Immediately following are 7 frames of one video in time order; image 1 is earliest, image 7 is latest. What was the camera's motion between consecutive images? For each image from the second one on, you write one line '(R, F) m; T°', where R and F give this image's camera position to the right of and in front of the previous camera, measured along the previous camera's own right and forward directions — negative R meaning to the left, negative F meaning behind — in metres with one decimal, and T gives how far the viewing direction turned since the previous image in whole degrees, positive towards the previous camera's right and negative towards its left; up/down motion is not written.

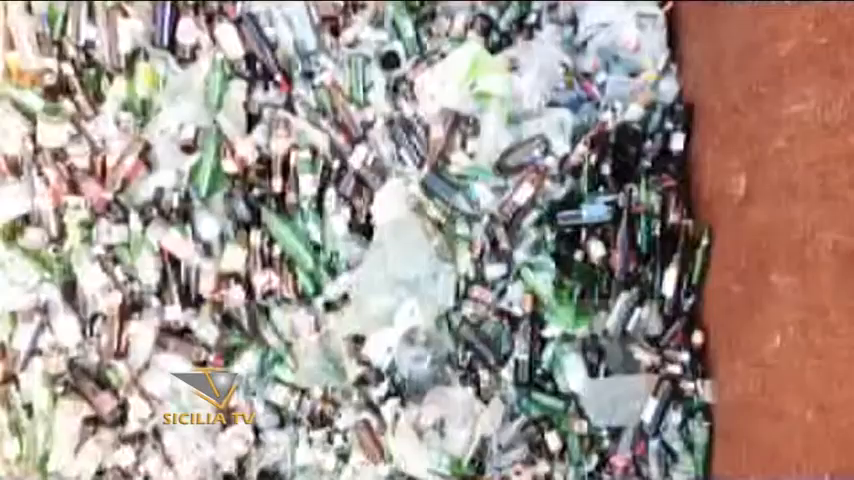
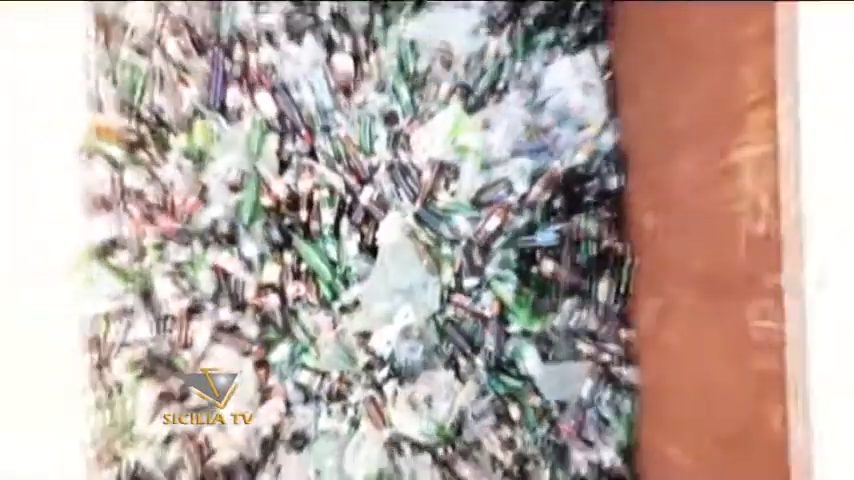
(0.0, -0.1) m; 0°
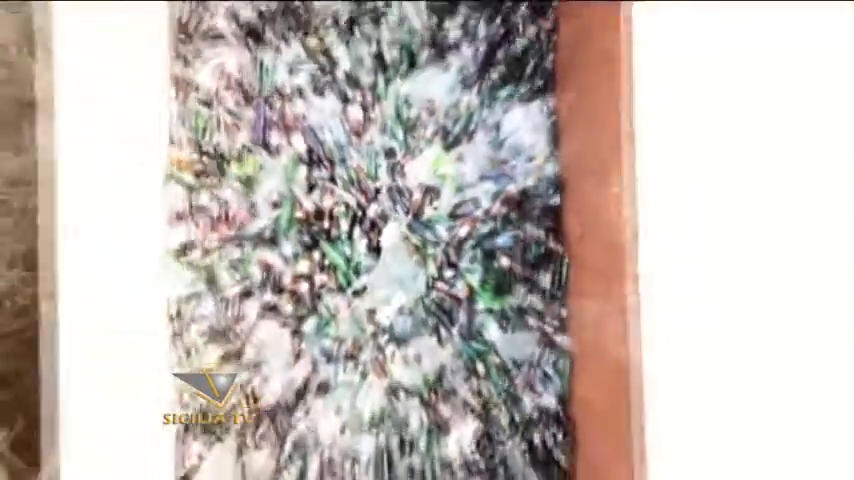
(0.0, -0.1) m; +1°
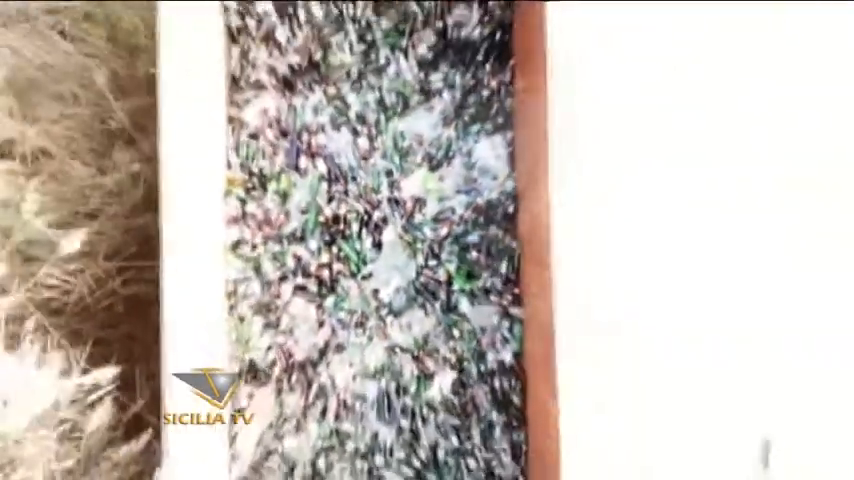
(0.0, -0.1) m; 0°
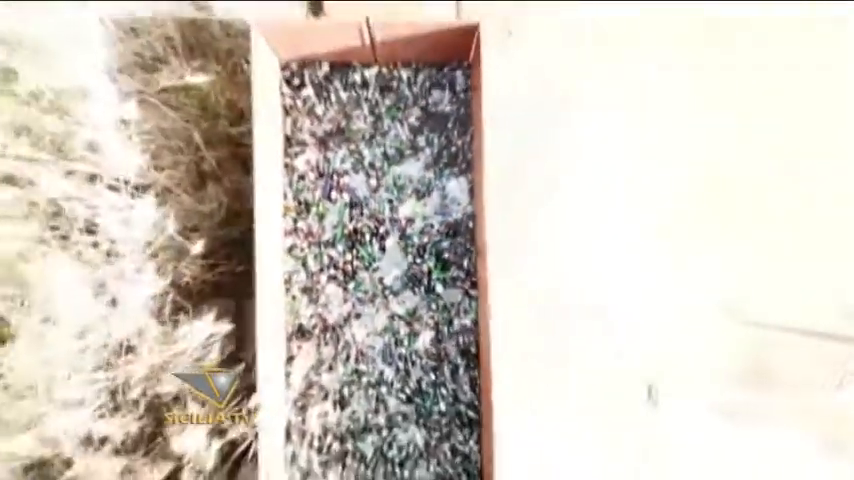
(0.0, -0.3) m; 0°
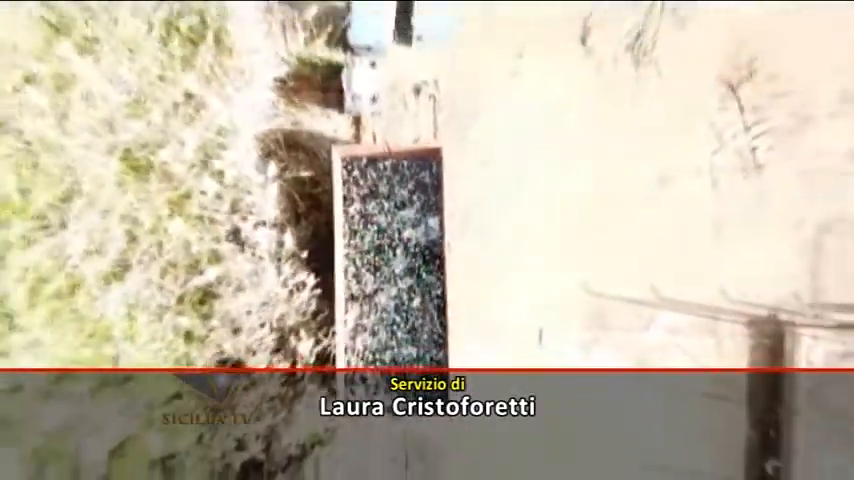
(0.0, -0.8) m; 0°
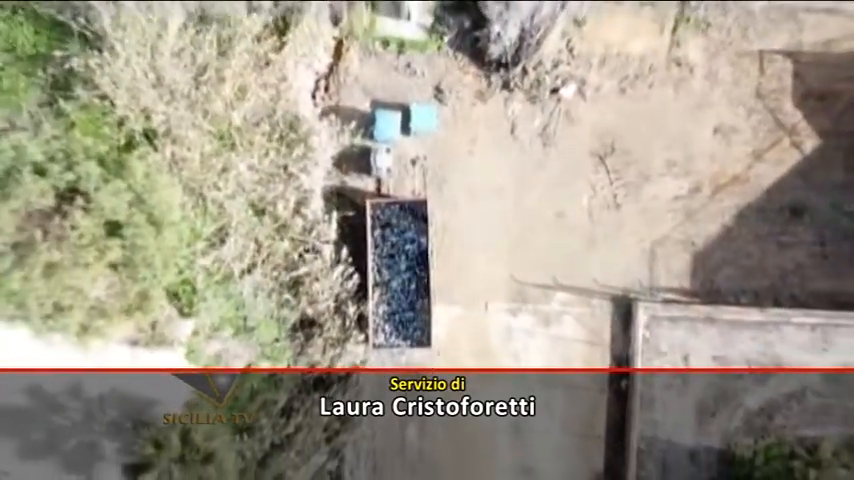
(0.0, -1.2) m; 0°
